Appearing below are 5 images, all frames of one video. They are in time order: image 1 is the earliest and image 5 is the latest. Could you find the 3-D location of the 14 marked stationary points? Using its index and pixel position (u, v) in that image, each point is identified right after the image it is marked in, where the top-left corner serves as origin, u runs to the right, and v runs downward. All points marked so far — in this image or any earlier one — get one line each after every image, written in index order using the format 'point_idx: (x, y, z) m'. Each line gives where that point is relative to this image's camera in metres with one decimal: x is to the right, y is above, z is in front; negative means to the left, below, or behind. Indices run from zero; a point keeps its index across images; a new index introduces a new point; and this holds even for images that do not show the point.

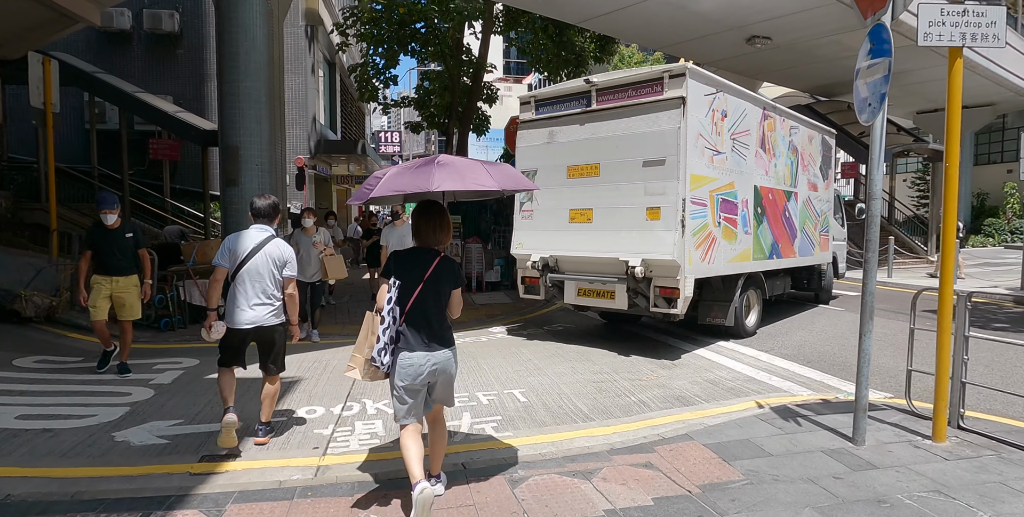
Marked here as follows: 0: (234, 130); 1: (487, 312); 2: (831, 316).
0: (-4.5, +2.1, +9.8) m
1: (-0.4, -0.9, +10.8) m
2: (+5.3, -0.9, +10.1) m
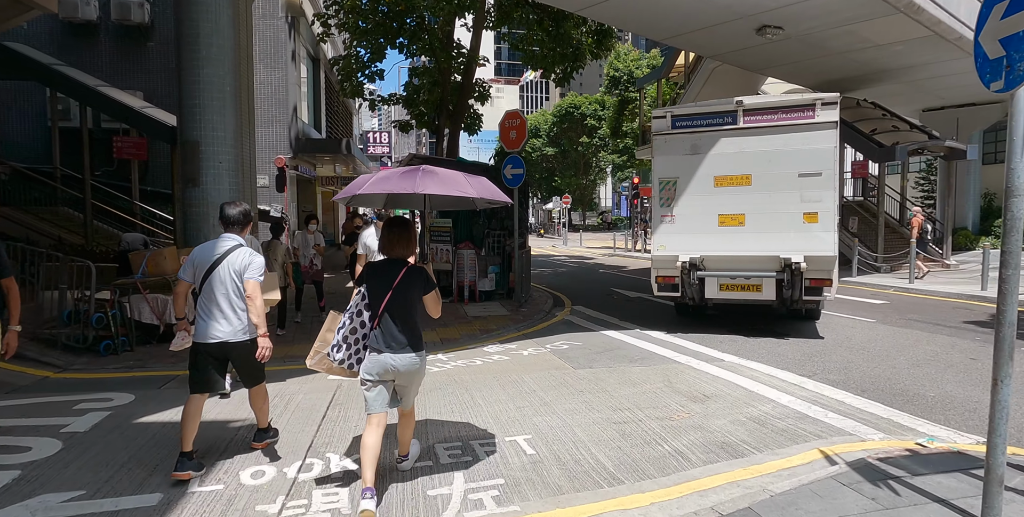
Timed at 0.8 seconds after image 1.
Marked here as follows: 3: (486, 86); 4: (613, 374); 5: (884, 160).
0: (-4.5, +2.0, +8.7) m
1: (-0.5, -1.1, +9.7) m
2: (+5.2, -1.0, +9.0) m
3: (-0.8, +5.5, +19.4) m
4: (+1.0, -1.2, +6.3) m
5: (+10.4, +2.7, +17.1) m
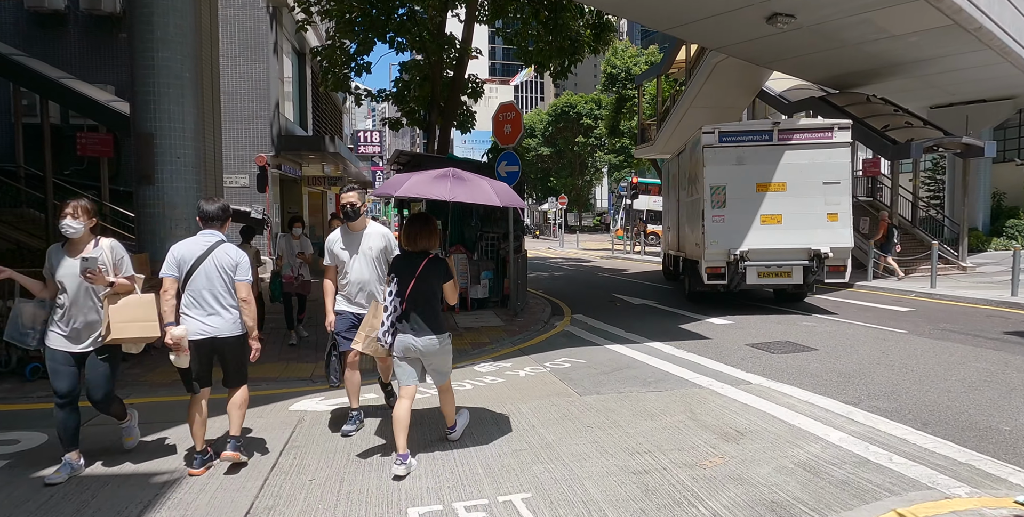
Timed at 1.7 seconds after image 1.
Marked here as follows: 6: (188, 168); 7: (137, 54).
0: (-4.6, +1.9, +7.7) m
1: (-0.6, -1.1, +8.8) m
2: (+5.2, -1.1, +8.1) m
3: (-1.0, +5.4, +18.4) m
4: (+1.0, -1.3, +5.3) m
5: (+10.3, +2.7, +16.2) m
6: (-4.2, +1.2, +7.9) m
7: (-4.7, +2.6, +7.6) m
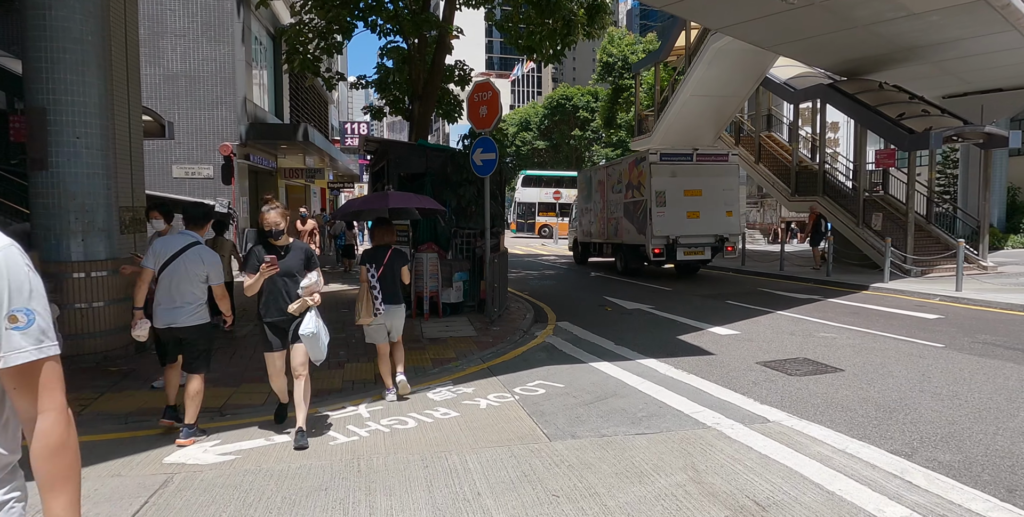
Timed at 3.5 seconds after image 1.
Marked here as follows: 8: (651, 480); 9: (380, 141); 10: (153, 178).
0: (-5.0, +1.9, +6.4) m
1: (-0.9, -1.2, +7.5) m
2: (+4.8, -1.1, +6.9) m
3: (-1.3, +5.4, +17.1) m
4: (+0.6, -1.3, +4.1) m
5: (+9.9, +2.7, +15.0) m
6: (-4.6, +1.2, +6.6) m
7: (-5.1, +2.6, +6.3) m
8: (+0.8, -1.3, +3.7) m
9: (-2.4, +1.9, +9.5) m
10: (-9.1, +2.1, +15.5) m
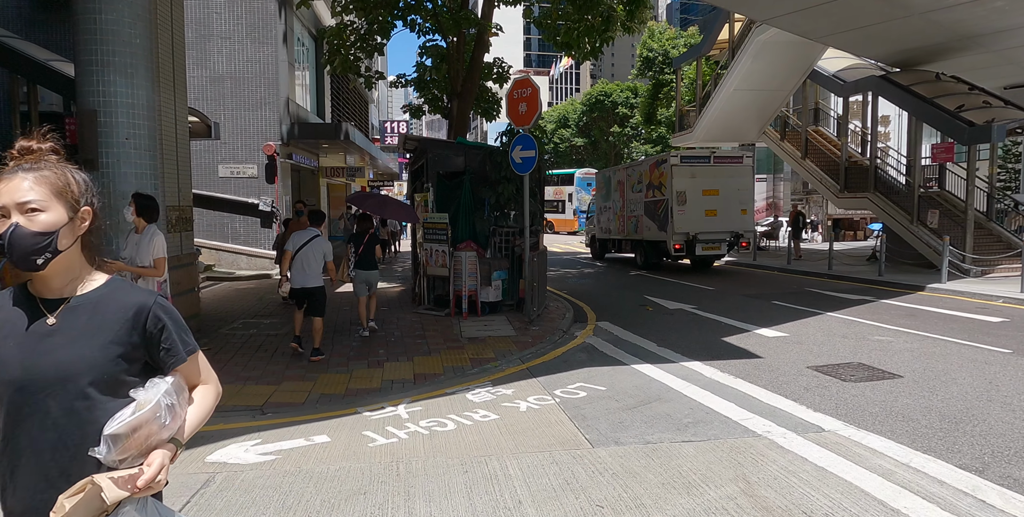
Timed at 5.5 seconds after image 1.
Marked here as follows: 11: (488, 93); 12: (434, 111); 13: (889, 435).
0: (-4.6, +1.9, +6.6) m
1: (-0.5, -1.1, +7.5) m
2: (+5.2, -1.1, +6.5) m
3: (-0.2, +5.5, +17.0) m
4: (+0.9, -1.3, +3.9) m
5: (+10.8, +2.7, +14.2) m
6: (-4.1, +1.2, +6.8) m
7: (-4.6, +2.6, +6.5) m
8: (+1.1, -1.3, +3.5) m
9: (-1.8, +1.9, +9.5) m
10: (-8.2, +2.1, +15.9) m
11: (-0.7, +4.6, +16.9) m
12: (-2.3, +4.3, +17.6) m
13: (+2.7, -1.3, +4.4) m
